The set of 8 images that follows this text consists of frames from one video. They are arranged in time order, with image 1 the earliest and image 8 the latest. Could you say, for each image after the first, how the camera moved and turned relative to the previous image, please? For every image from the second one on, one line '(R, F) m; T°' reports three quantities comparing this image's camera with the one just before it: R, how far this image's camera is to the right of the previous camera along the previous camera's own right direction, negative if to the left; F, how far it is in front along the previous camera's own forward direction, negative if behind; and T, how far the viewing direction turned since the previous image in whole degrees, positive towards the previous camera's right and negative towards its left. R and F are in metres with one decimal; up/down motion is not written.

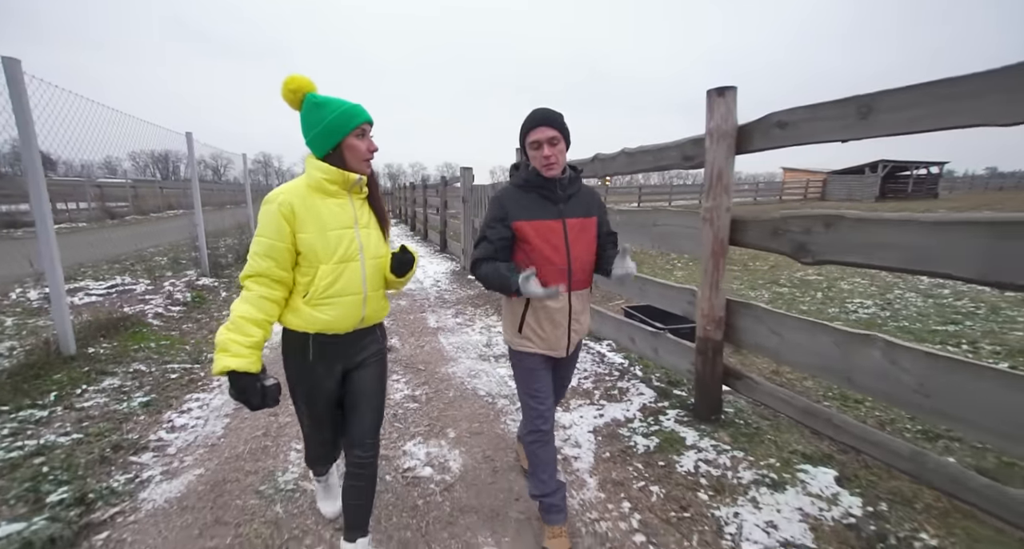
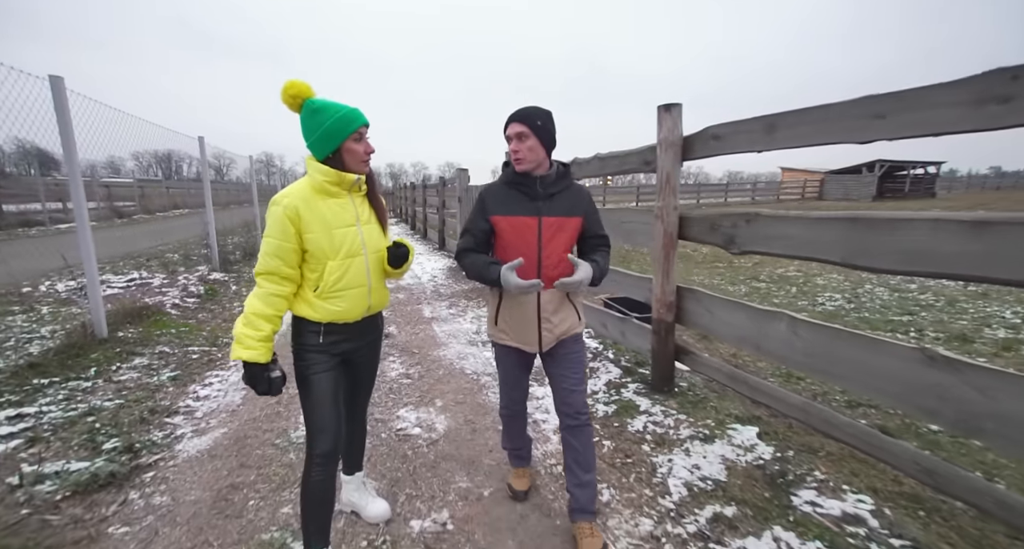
(+0.2, -0.4) m; 0°
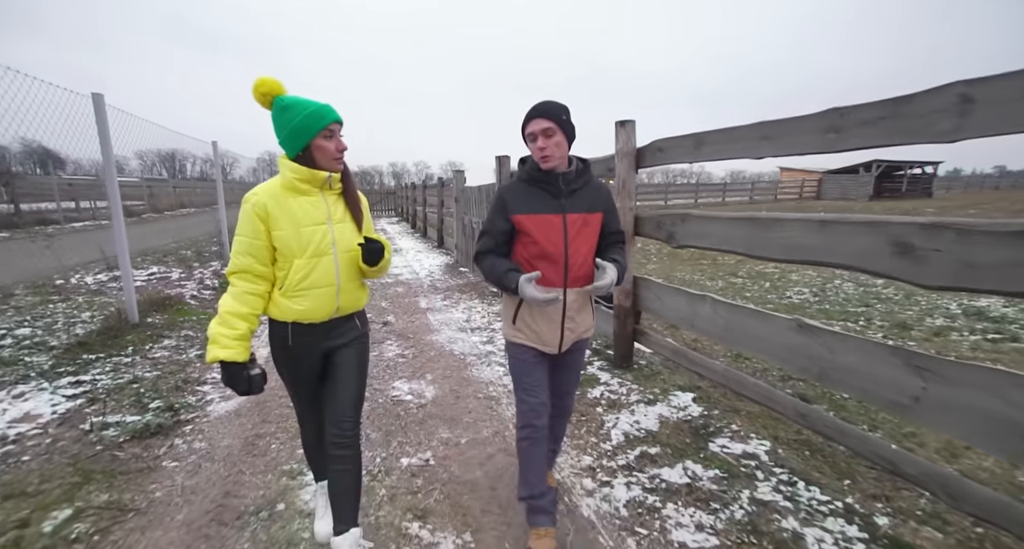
(+0.2, -0.5) m; 0°
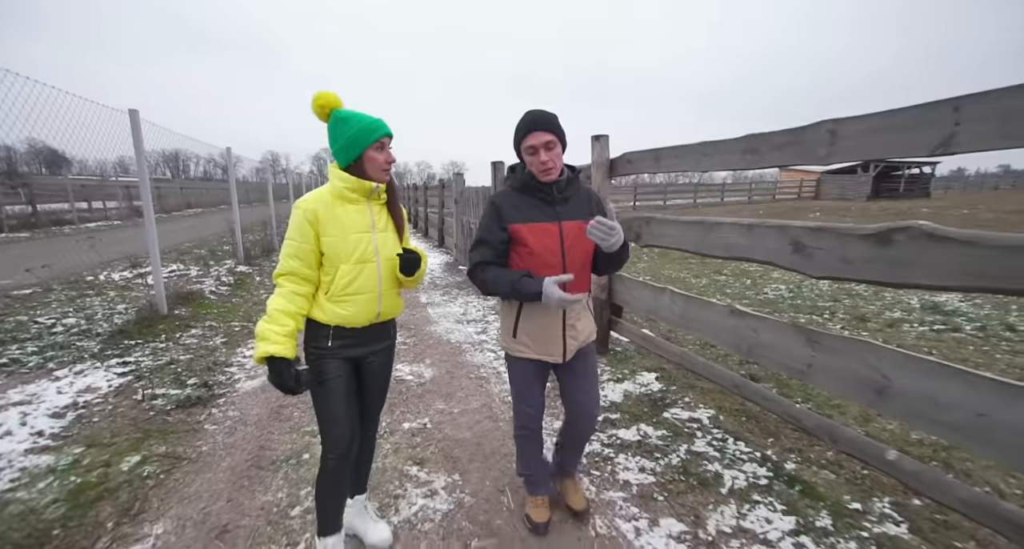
(+0.1, -0.5) m; 0°
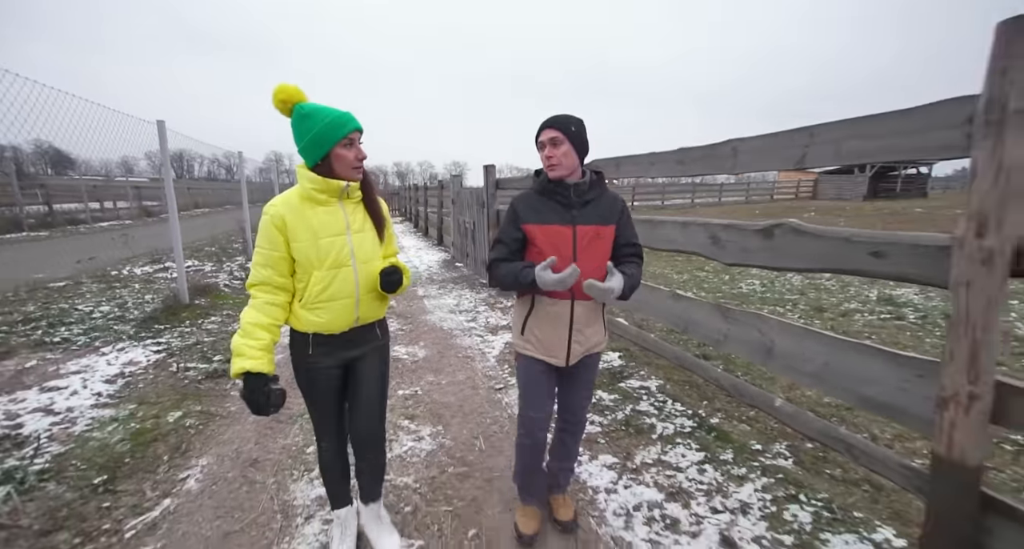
(+0.2, -0.5) m; 0°
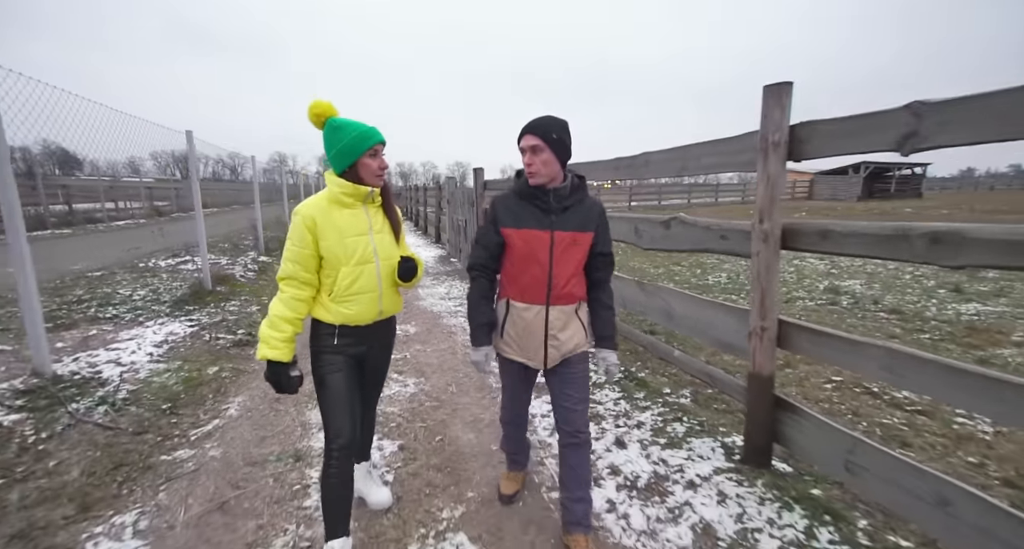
(+0.3, -0.7) m; 0°
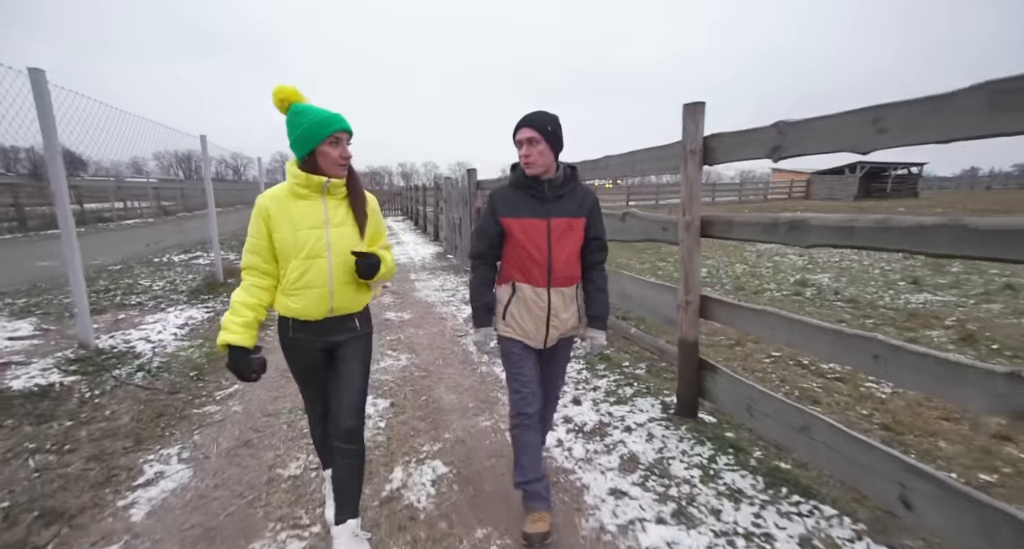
(+0.2, -0.5) m; 0°
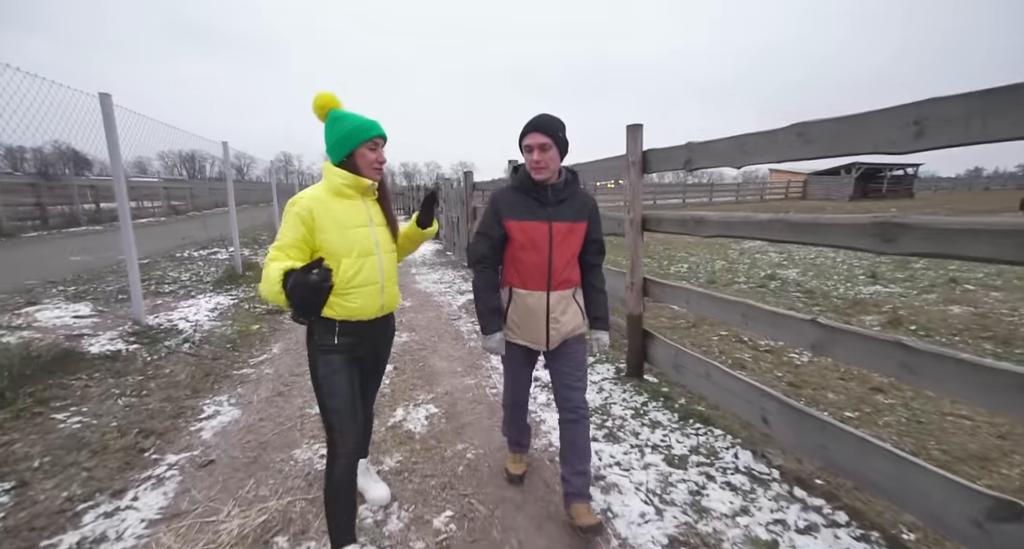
(+0.2, -0.6) m; 0°
